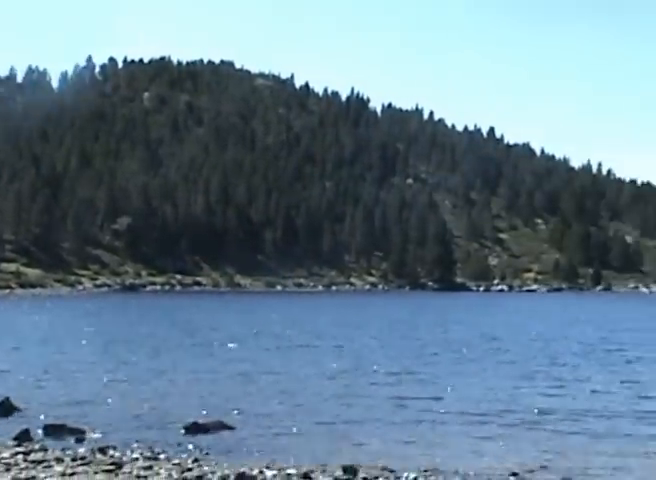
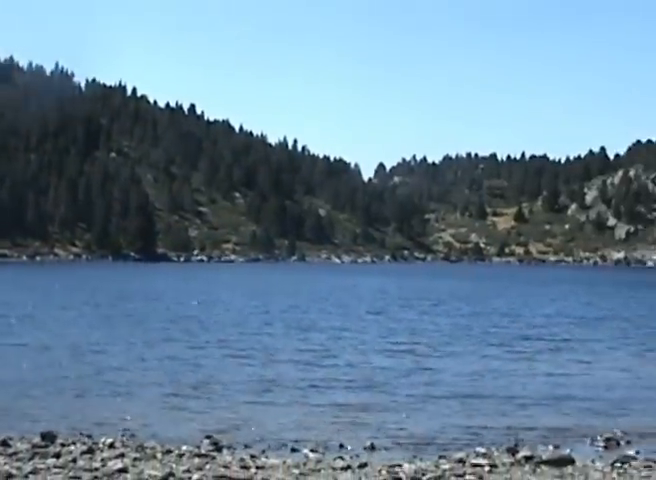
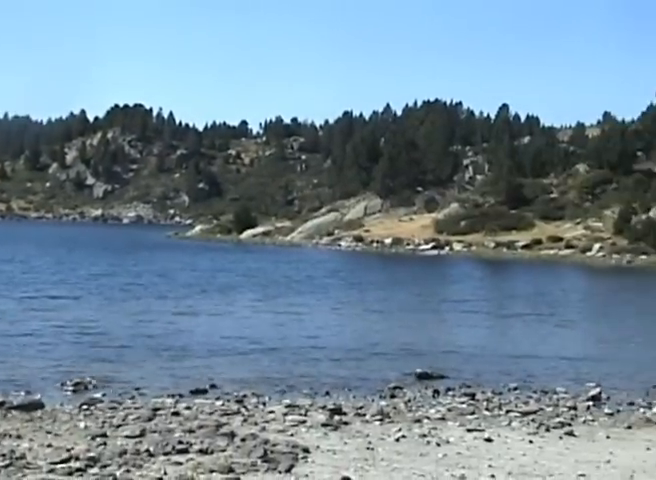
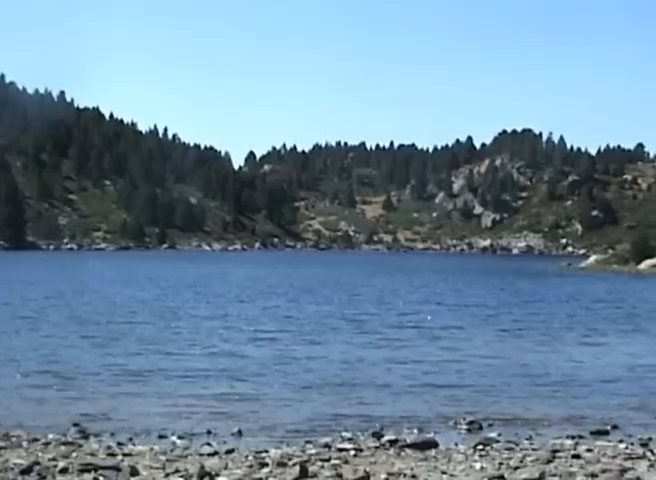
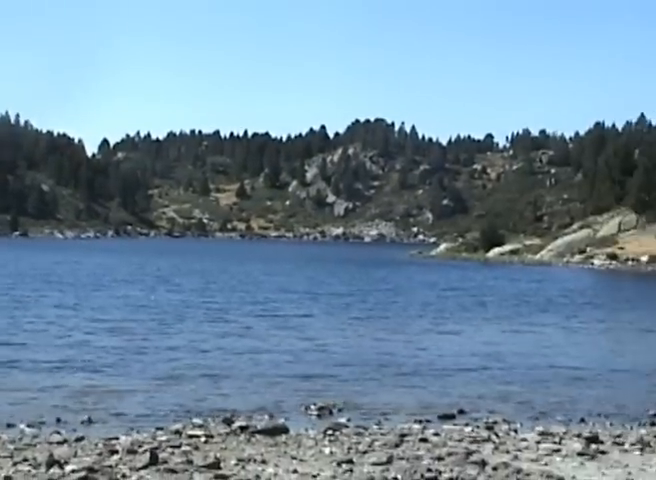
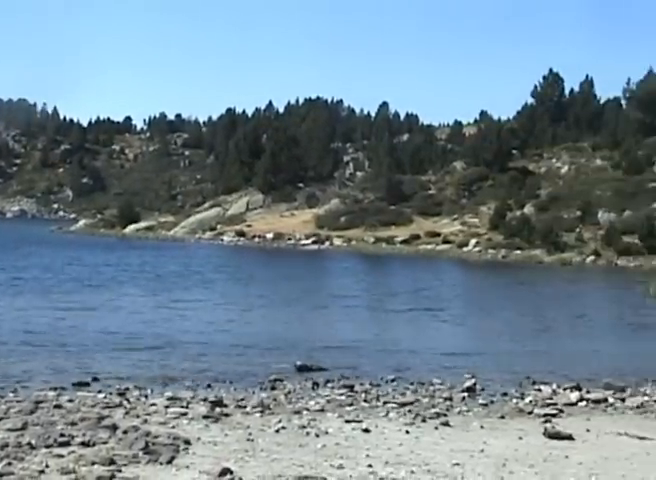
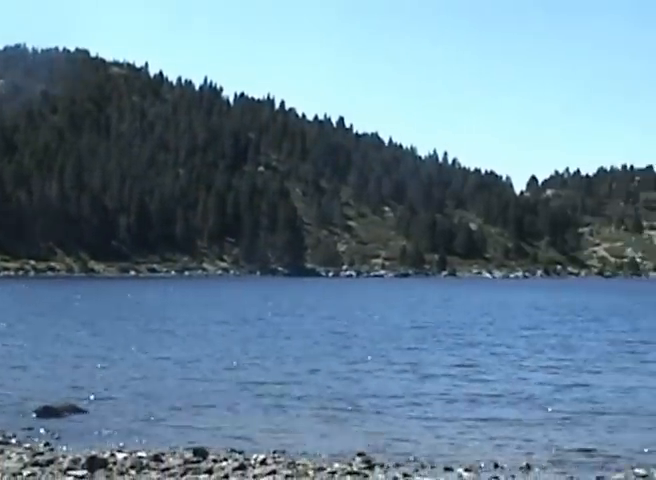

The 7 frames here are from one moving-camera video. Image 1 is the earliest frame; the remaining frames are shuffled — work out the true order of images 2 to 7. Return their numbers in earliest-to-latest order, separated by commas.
7, 2, 4, 5, 3, 6
